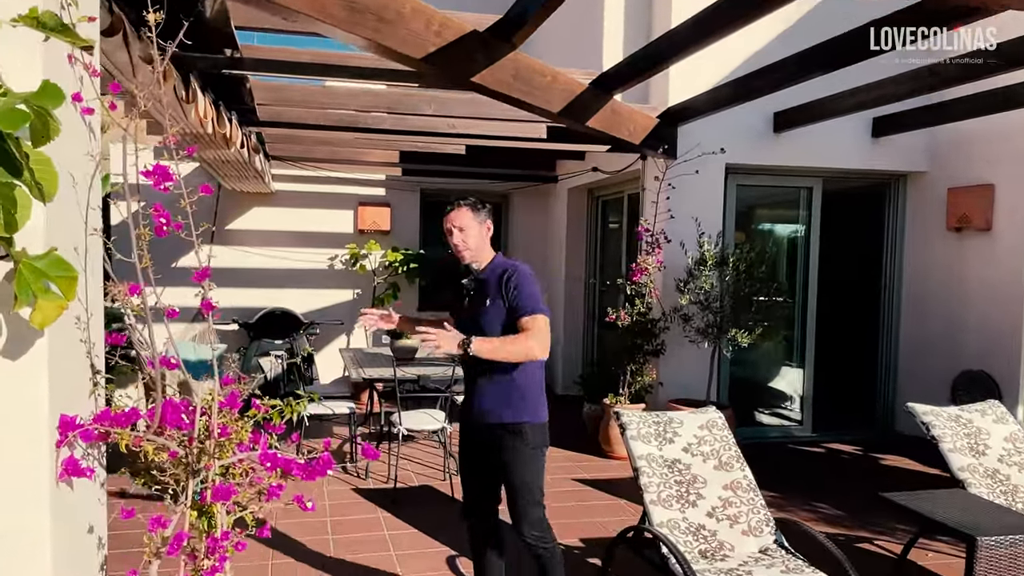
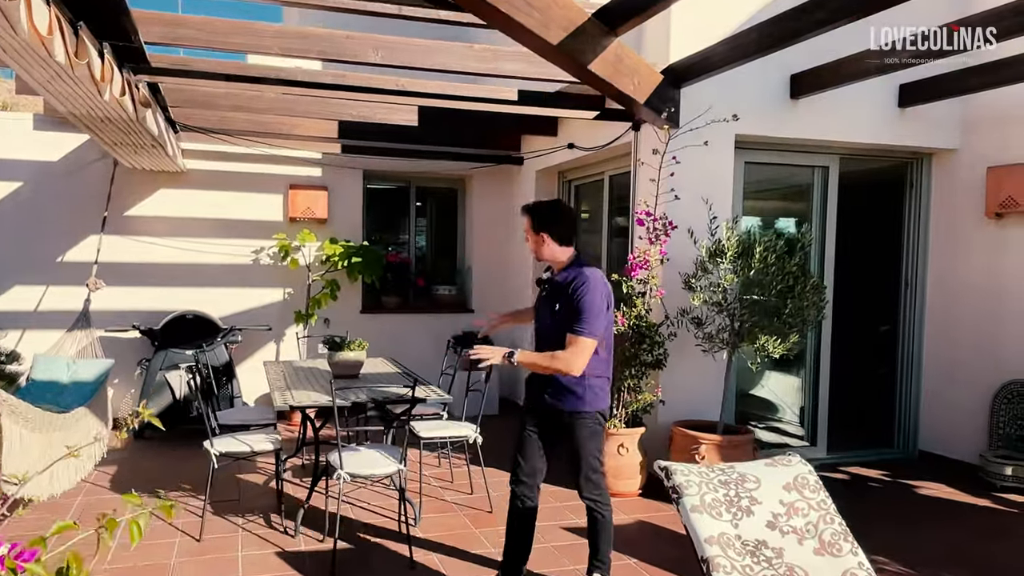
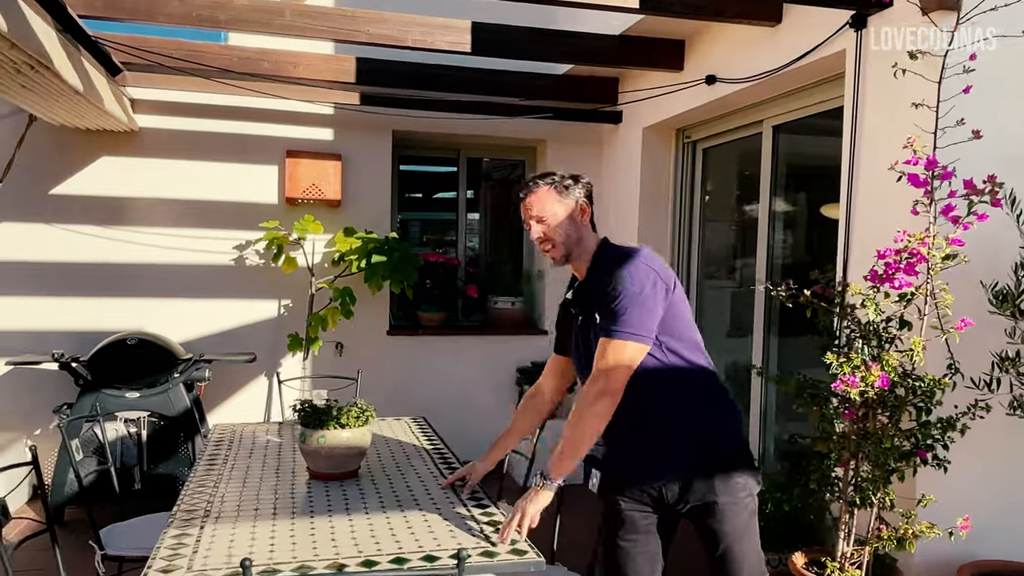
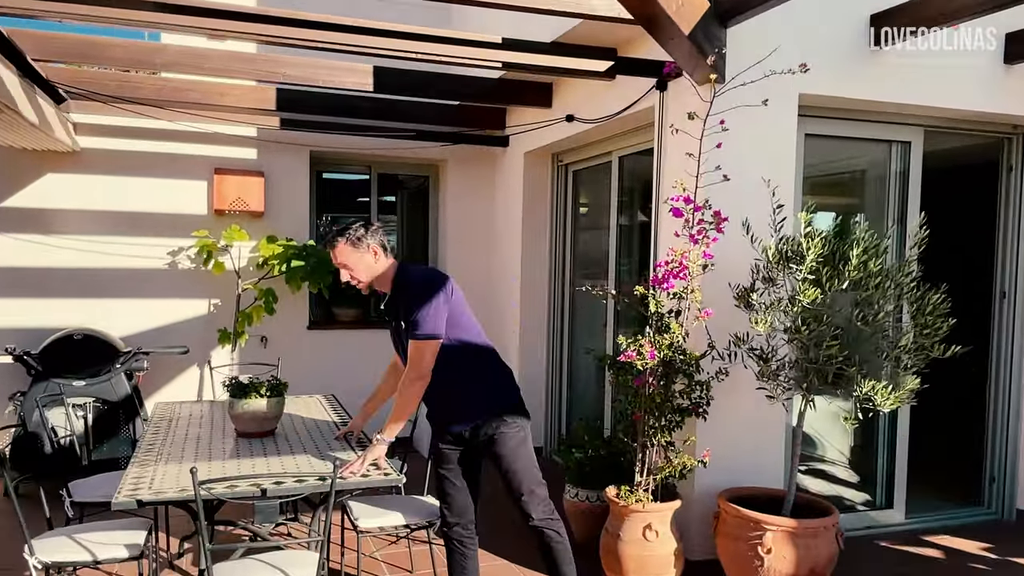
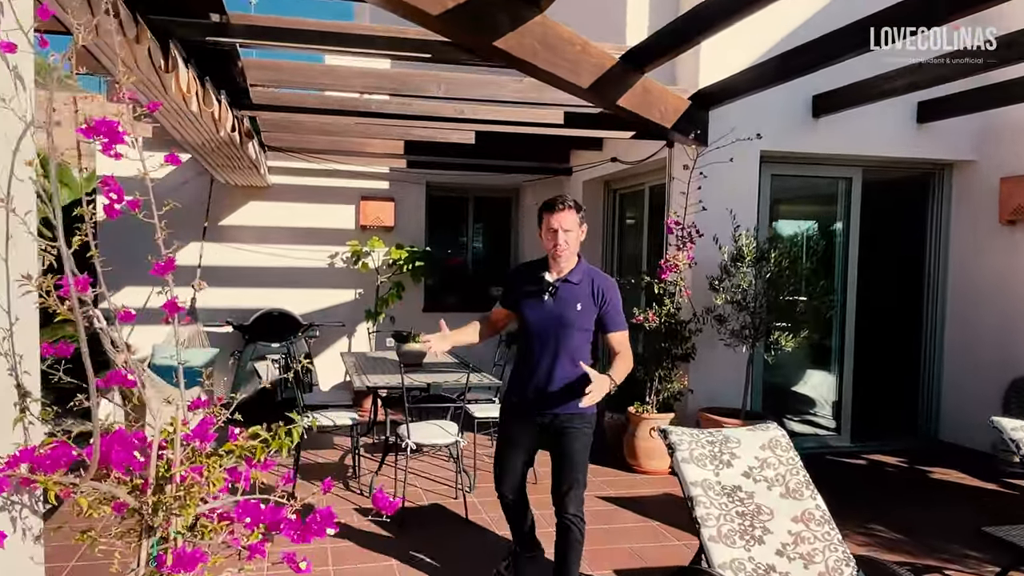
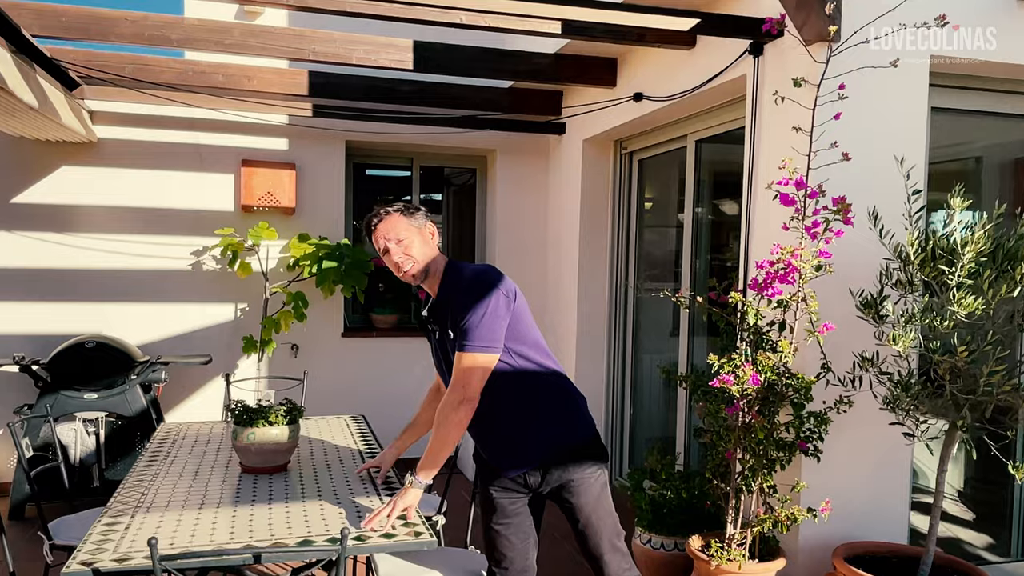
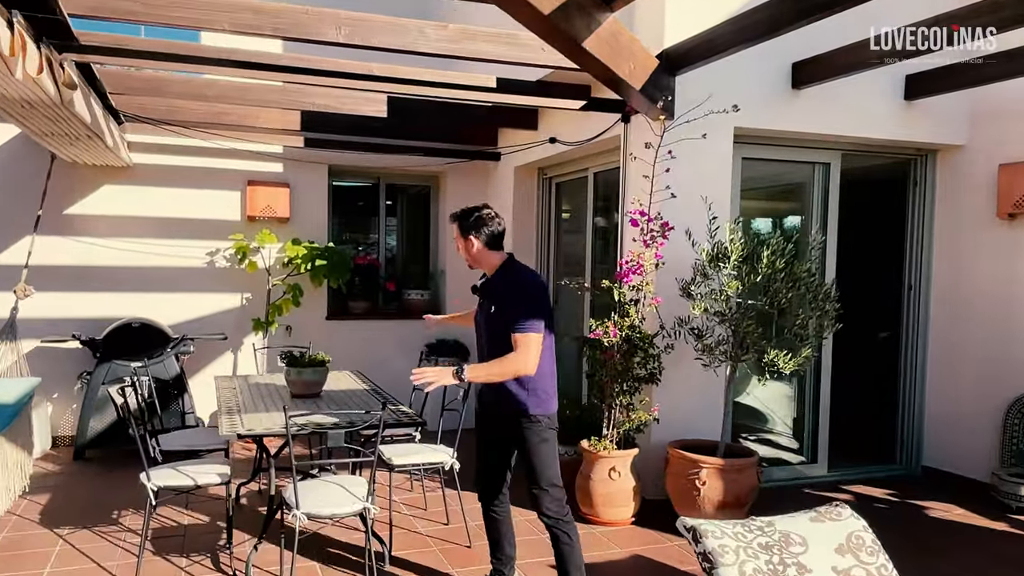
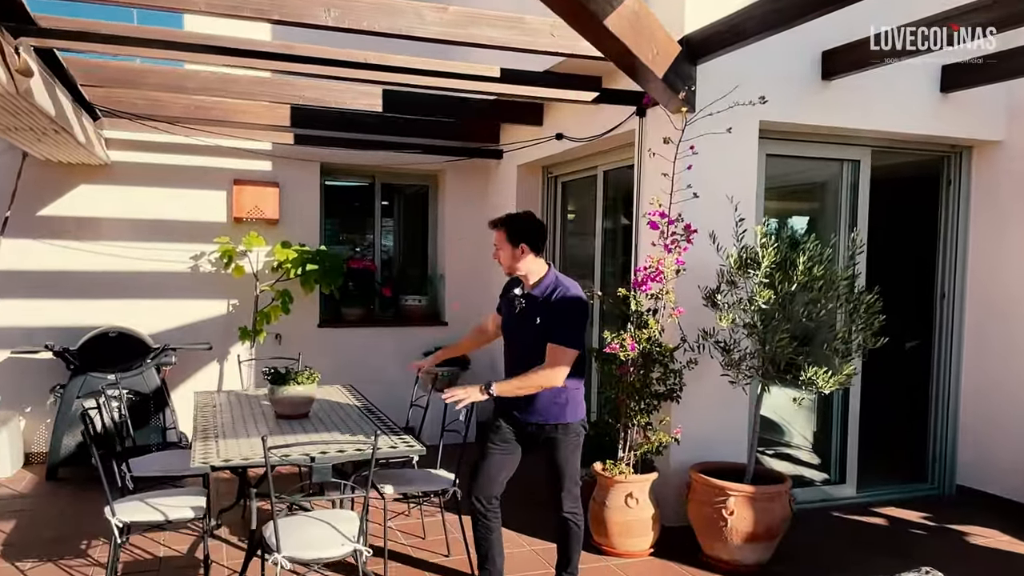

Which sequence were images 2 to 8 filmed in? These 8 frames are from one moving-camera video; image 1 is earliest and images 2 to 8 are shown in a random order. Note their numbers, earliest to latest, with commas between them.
5, 2, 7, 8, 4, 6, 3
